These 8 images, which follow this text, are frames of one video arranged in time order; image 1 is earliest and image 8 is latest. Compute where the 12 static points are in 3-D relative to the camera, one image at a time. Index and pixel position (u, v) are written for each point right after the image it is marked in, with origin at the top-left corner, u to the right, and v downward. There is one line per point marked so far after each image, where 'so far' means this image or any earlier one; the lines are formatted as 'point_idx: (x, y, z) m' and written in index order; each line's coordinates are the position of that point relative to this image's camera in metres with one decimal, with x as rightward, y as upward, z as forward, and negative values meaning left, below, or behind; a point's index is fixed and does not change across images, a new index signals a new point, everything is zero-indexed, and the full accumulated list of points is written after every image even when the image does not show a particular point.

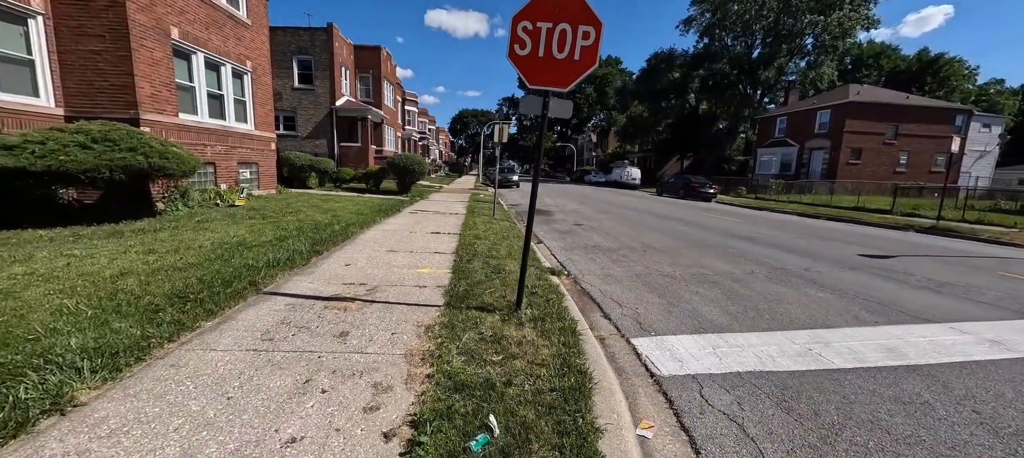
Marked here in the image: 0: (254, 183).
0: (-8.3, +1.5, +12.4) m
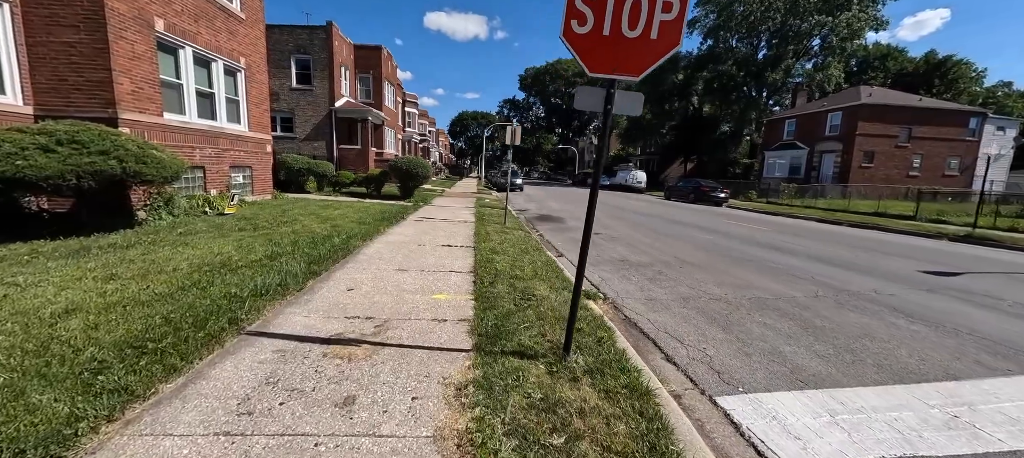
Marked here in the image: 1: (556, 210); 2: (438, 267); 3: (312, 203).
0: (-7.9, +1.2, +11.6) m
1: (+1.9, +0.8, +16.2) m
2: (-1.1, -0.6, +5.7) m
3: (-6.0, +0.8, +11.7) m
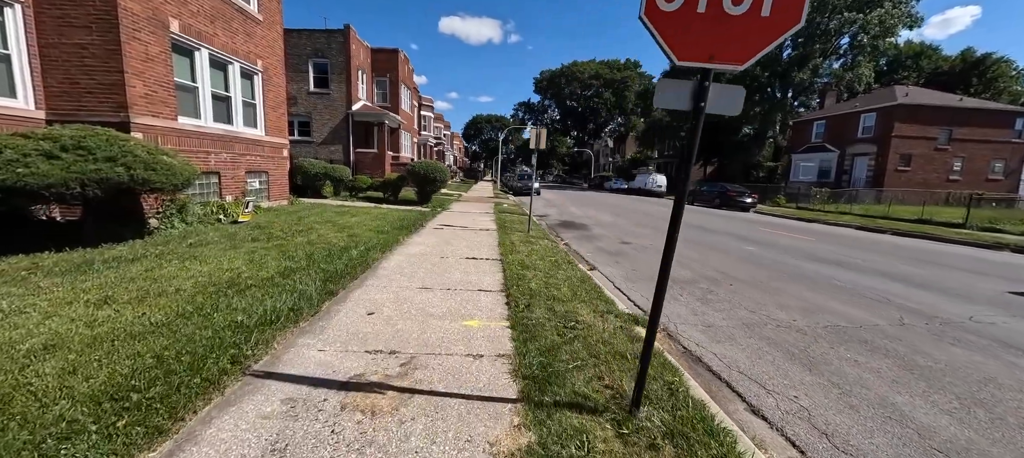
0: (-7.2, +1.0, +11.3) m
1: (+2.7, +0.5, +15.6) m
2: (-0.6, -0.7, +5.2) m
3: (-5.4, +0.6, +11.4) m
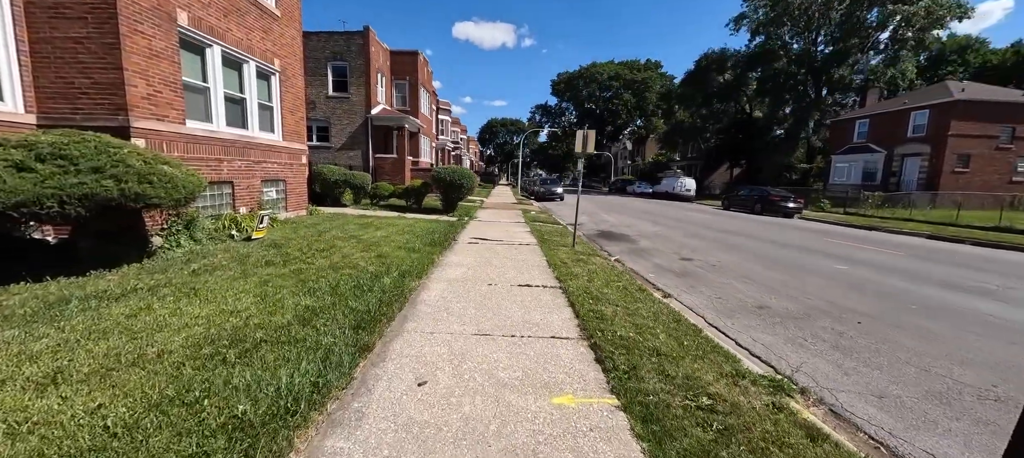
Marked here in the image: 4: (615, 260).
0: (-6.2, +0.7, +10.4) m
1: (+3.9, +0.1, +14.3) m
2: (+0.2, -1.0, +4.0) m
3: (-4.3, +0.2, +10.4) m
4: (+2.2, -0.7, +8.2) m
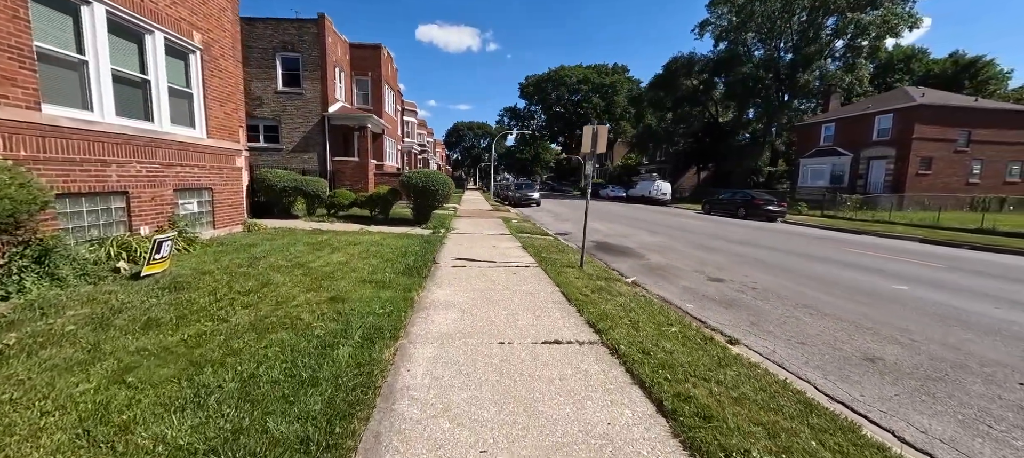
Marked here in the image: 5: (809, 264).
0: (-6.4, +0.2, +8.1) m
1: (+3.3, -0.2, +12.9) m
2: (+0.5, -1.3, +2.3) m
3: (-4.5, -0.2, +8.3) m
4: (+2.2, -1.0, +6.7) m
5: (+6.7, -0.8, +8.8) m
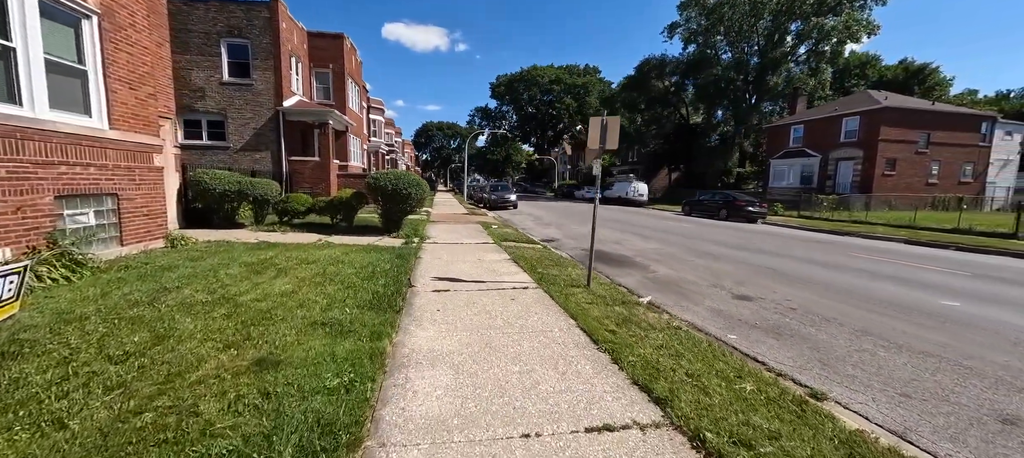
0: (-6.6, -0.1, +6.3) m
1: (+2.8, -0.4, +11.9) m
2: (+0.8, -1.5, +1.1) m
3: (-4.7, -0.5, +6.6) m
4: (+2.1, -1.1, +5.6) m
5: (+6.5, -0.9, +8.0) m
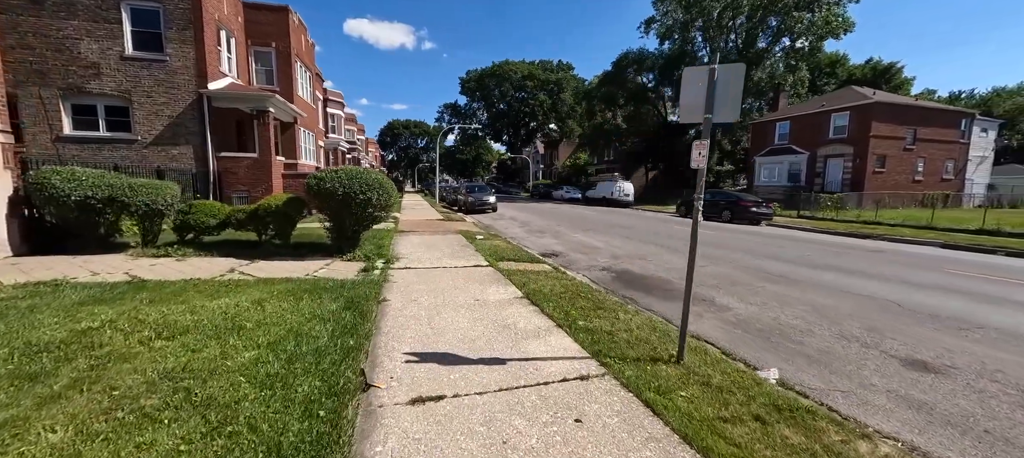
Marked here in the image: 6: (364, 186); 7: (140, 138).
0: (-6.2, -0.5, +3.1) m
1: (+2.7, -0.7, +9.4) m
2: (+1.6, -1.8, -1.5) m
3: (-4.4, -0.9, +3.6) m
4: (+2.5, -1.4, +3.1) m
5: (+6.7, -1.1, +5.8) m
6: (-2.8, +0.8, +7.5) m
7: (-12.9, +3.2, +13.4) m
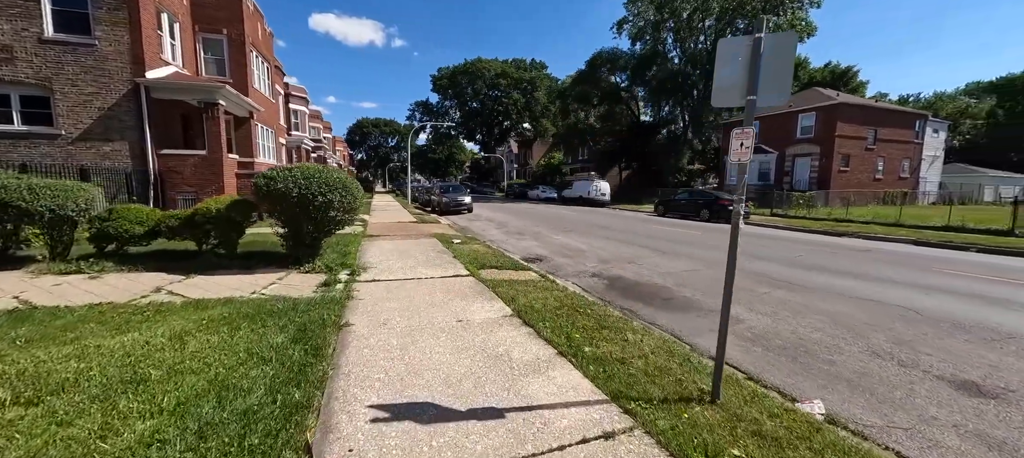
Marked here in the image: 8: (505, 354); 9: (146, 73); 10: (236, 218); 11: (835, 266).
0: (-6.2, -0.7, +1.9) m
1: (+2.3, -0.7, +8.8) m
2: (+1.9, -1.9, -2.1) m
3: (-4.4, -1.0, +2.6) m
4: (+2.5, -1.5, +2.5) m
5: (+6.5, -1.1, +5.5) m
6: (-3.1, +0.7, +6.5) m
7: (-13.6, +2.9, +11.7) m
8: (-0.1, -1.2, +3.5) m
9: (-11.8, +5.0, +12.4) m
10: (-4.7, +0.2, +6.6) m
11: (+7.1, -0.8, +8.6) m
